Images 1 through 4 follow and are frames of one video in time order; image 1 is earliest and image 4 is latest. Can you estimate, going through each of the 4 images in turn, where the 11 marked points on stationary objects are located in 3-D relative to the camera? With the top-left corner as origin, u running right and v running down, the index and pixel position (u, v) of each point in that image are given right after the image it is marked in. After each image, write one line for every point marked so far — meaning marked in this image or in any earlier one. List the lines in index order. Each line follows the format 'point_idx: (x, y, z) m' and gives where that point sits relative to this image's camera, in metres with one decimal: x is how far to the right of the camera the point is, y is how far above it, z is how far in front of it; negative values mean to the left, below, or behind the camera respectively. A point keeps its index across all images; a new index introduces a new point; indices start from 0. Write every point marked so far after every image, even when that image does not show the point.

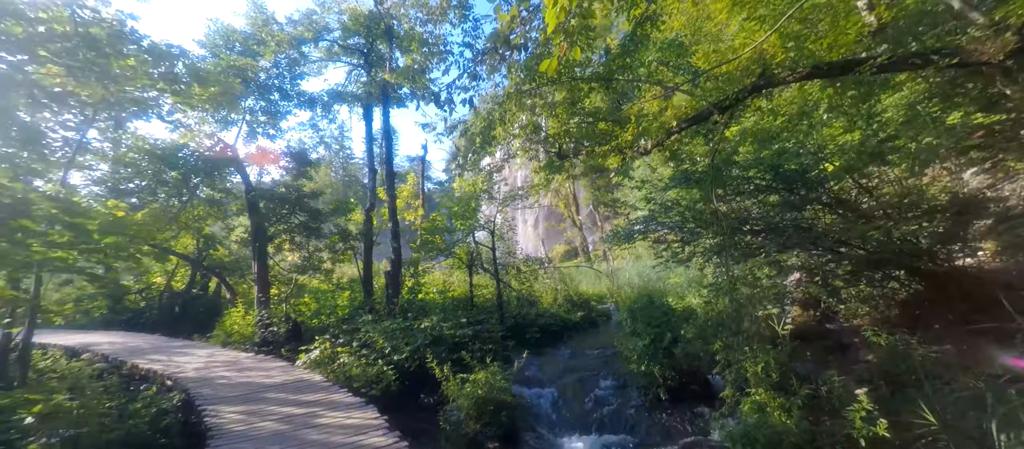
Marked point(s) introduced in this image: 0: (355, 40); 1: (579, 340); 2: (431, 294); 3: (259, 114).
0: (-4.8, +5.6, +11.4) m
1: (+1.7, -3.0, +9.8) m
2: (-2.4, -2.0, +11.0) m
3: (-6.5, +2.8, +9.7) m
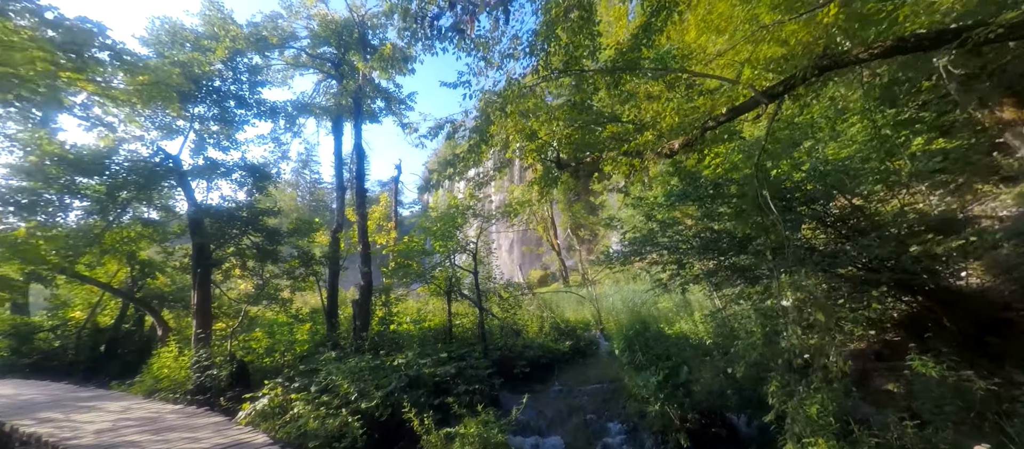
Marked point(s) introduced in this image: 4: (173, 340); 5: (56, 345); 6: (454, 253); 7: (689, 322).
0: (-5.3, +5.0, +10.6) m
1: (+1.4, -3.5, +8.9) m
2: (-2.8, -2.6, +9.8) m
3: (-6.9, +2.3, +8.6) m
4: (-7.5, -2.6, +8.3) m
5: (-12.7, -3.4, +10.5) m
6: (-1.4, -0.7, +9.5) m
7: (+5.3, -3.0, +11.4) m
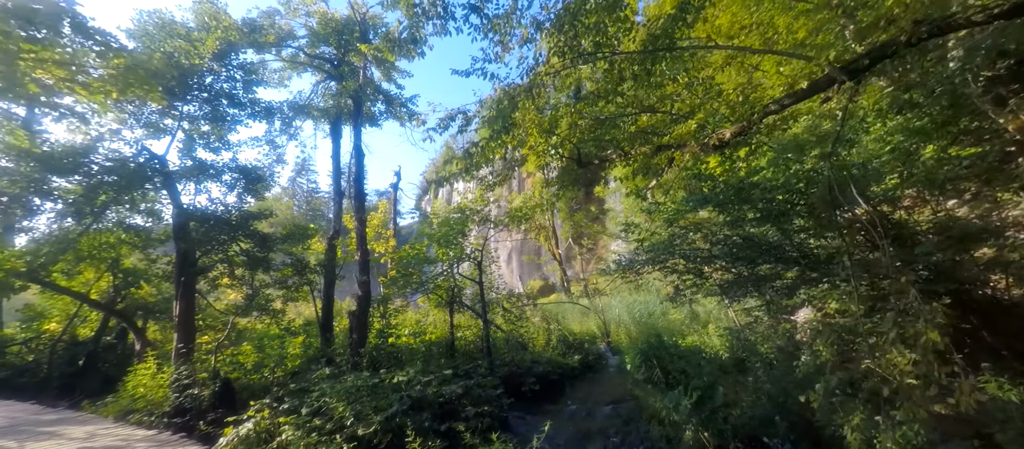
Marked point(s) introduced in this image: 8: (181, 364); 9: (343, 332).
0: (-5.1, +4.8, +10.2) m
1: (+1.5, -3.7, +8.3) m
2: (-2.7, -2.8, +9.2) m
3: (-6.7, +2.2, +8.1) m
4: (-7.4, -2.7, +7.7) m
5: (-12.6, -3.5, +9.8) m
6: (-1.3, -0.9, +9.0) m
7: (+5.5, -3.2, +10.9) m
8: (-6.0, -2.5, +6.8) m
9: (-4.2, -2.6, +9.2) m
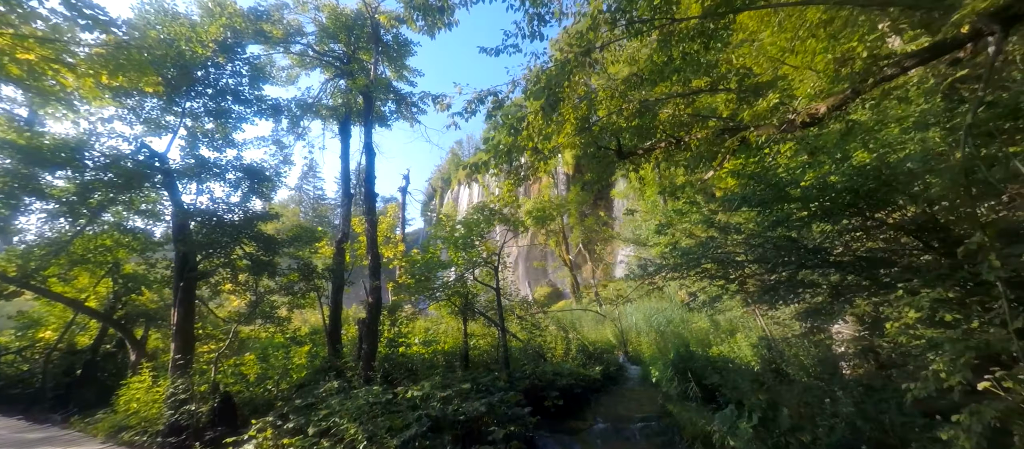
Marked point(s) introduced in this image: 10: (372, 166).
0: (-4.7, +4.7, +9.8) m
1: (+2.0, -3.7, +7.7) m
2: (-2.3, -2.8, +8.7) m
3: (-6.3, +2.2, +7.7) m
4: (-6.9, -2.7, +7.2) m
5: (-12.1, -3.6, +9.3) m
6: (-0.9, -0.9, +8.5) m
7: (+5.9, -3.3, +10.2) m
8: (-5.6, -2.5, +6.3) m
9: (-3.7, -2.7, +8.7) m
10: (-3.3, +1.4, +8.8) m
